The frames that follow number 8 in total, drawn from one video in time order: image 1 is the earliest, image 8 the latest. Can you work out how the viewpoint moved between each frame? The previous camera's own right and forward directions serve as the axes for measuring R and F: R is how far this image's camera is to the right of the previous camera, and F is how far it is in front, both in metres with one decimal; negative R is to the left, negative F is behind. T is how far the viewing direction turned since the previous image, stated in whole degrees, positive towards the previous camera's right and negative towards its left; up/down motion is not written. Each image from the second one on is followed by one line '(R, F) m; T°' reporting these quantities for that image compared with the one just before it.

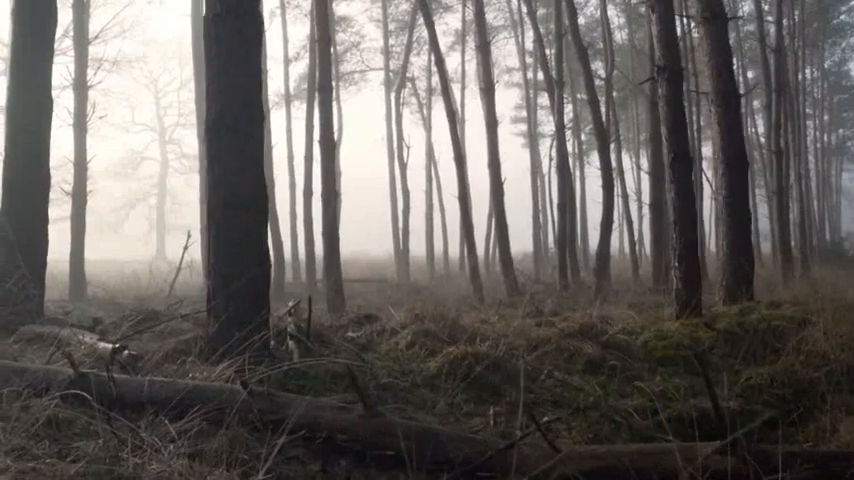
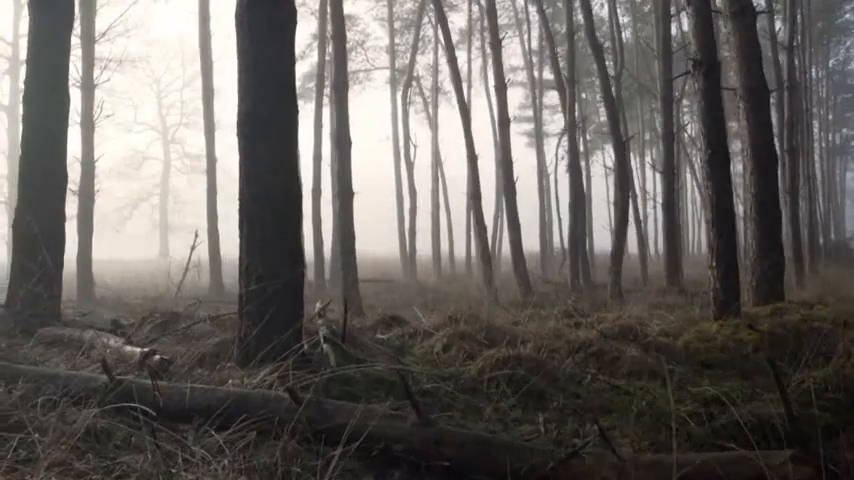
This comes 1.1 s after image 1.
(-0.3, +0.3) m; 0°
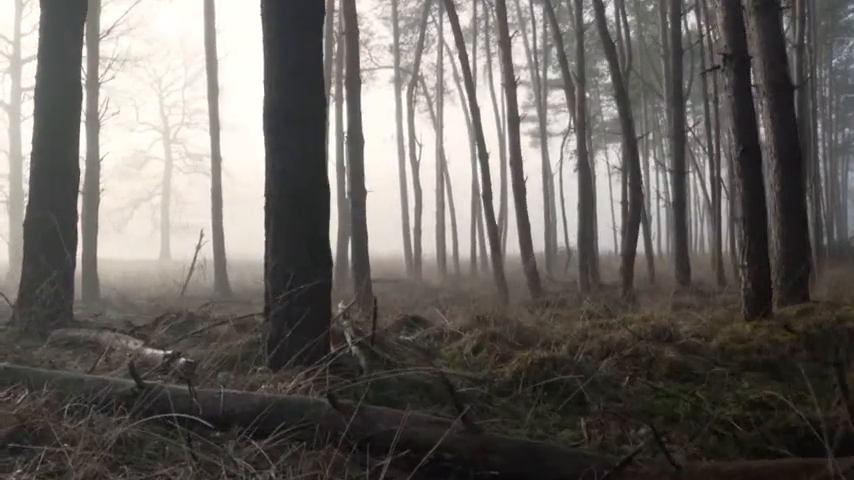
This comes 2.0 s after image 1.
(-0.3, +0.3) m; 0°
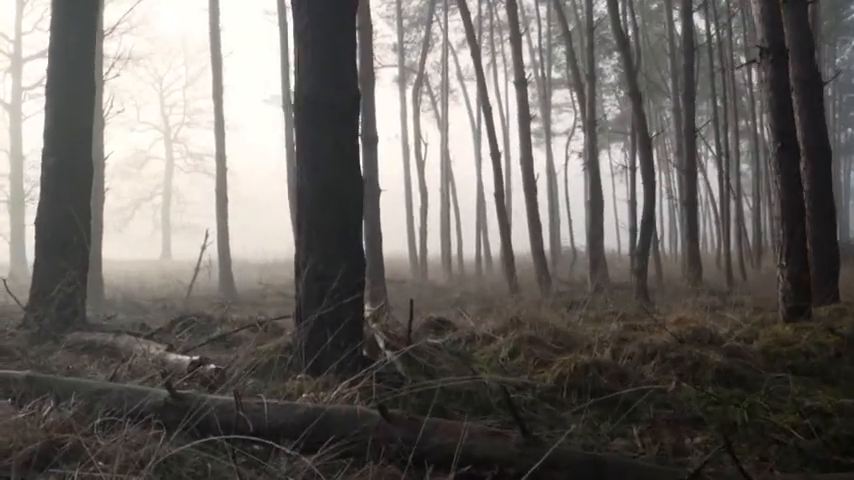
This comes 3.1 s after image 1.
(-0.3, +0.3) m; 0°
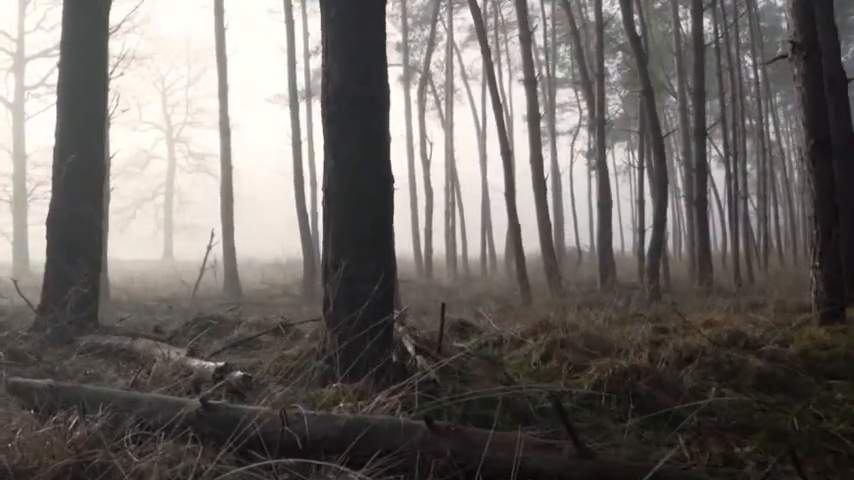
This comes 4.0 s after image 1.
(-0.2, +0.2) m; 0°
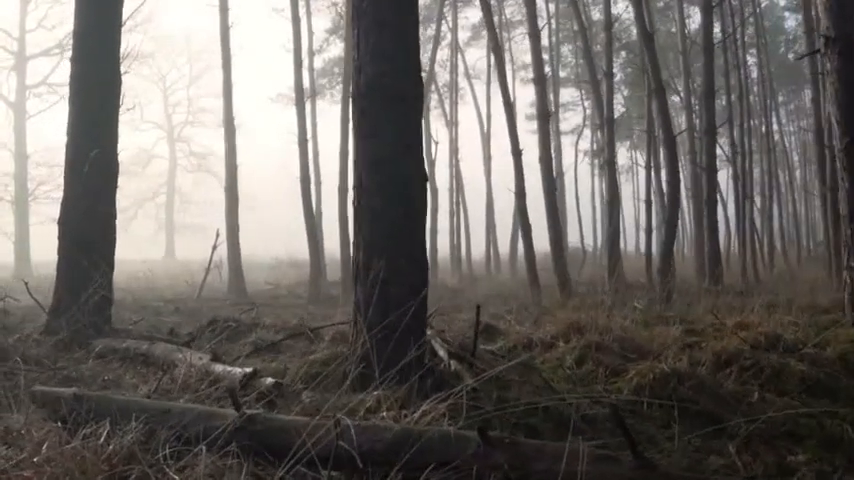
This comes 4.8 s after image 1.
(-0.2, +0.2) m; 0°
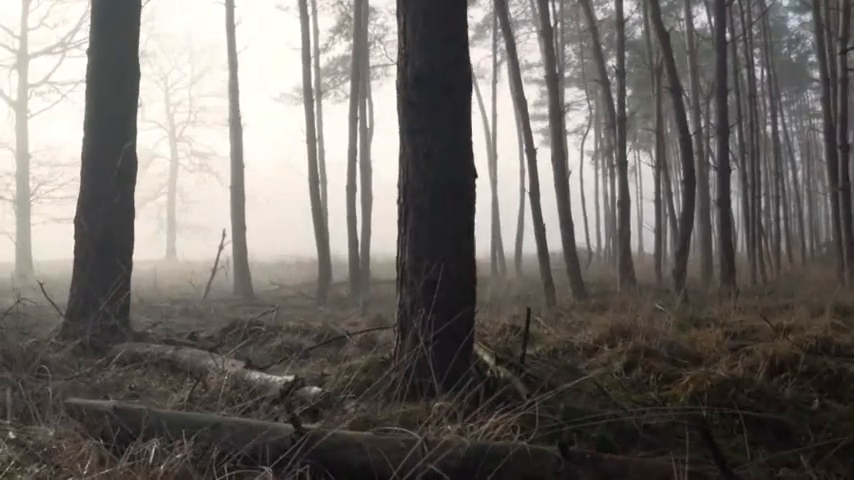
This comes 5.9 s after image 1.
(-0.3, +0.3) m; 0°
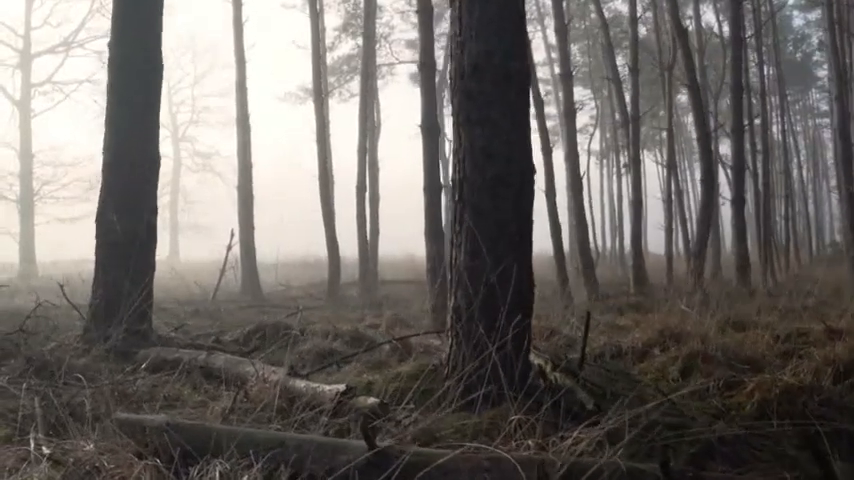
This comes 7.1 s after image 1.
(-0.3, +0.3) m; 0°
